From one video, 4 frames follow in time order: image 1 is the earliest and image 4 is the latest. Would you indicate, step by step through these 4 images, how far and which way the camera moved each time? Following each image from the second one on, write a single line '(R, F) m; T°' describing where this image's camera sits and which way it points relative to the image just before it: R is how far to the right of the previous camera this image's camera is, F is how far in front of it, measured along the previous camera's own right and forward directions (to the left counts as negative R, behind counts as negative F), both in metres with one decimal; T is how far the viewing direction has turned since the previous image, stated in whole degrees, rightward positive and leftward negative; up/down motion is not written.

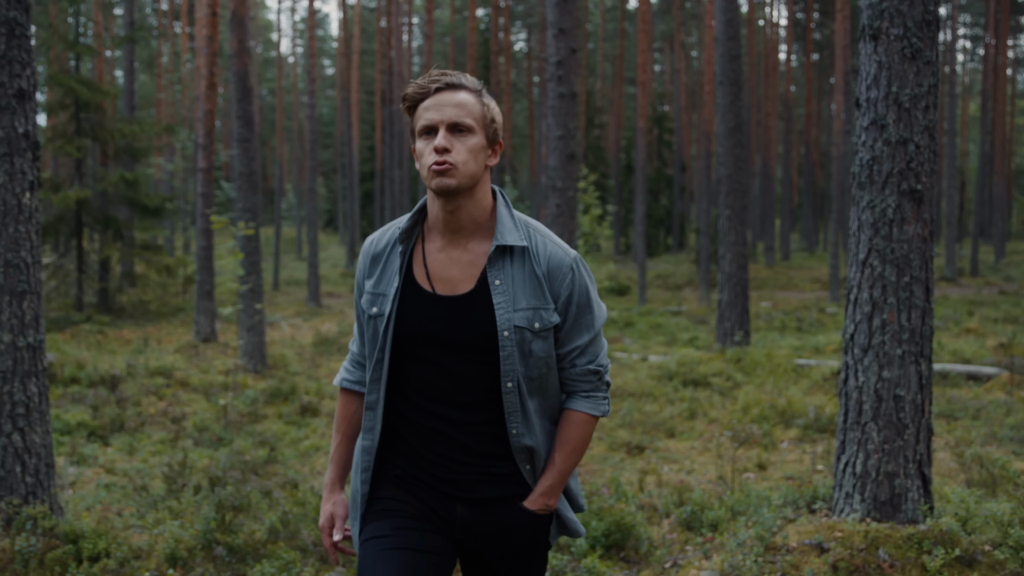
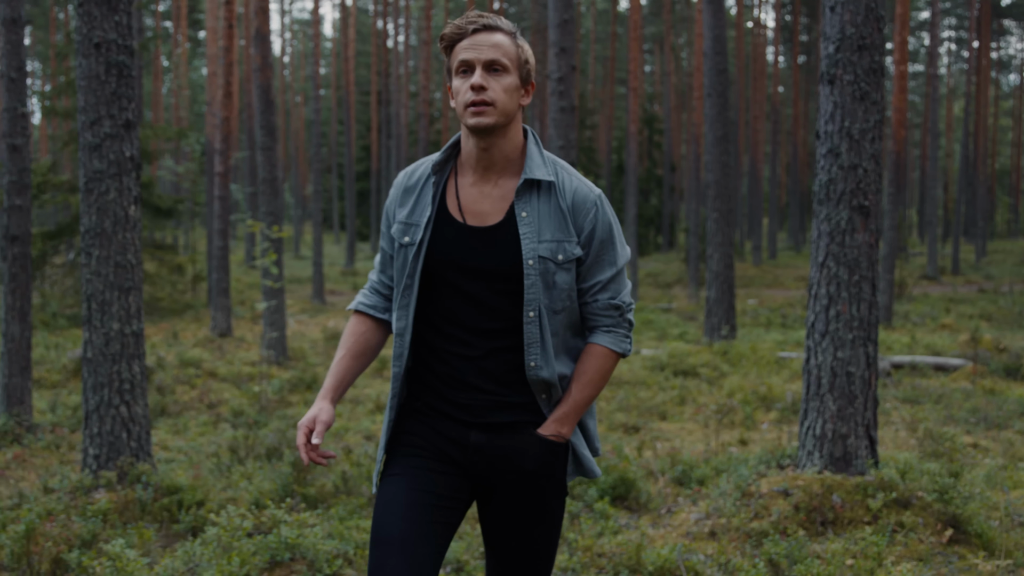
(-0.2, -1.0) m; +1°
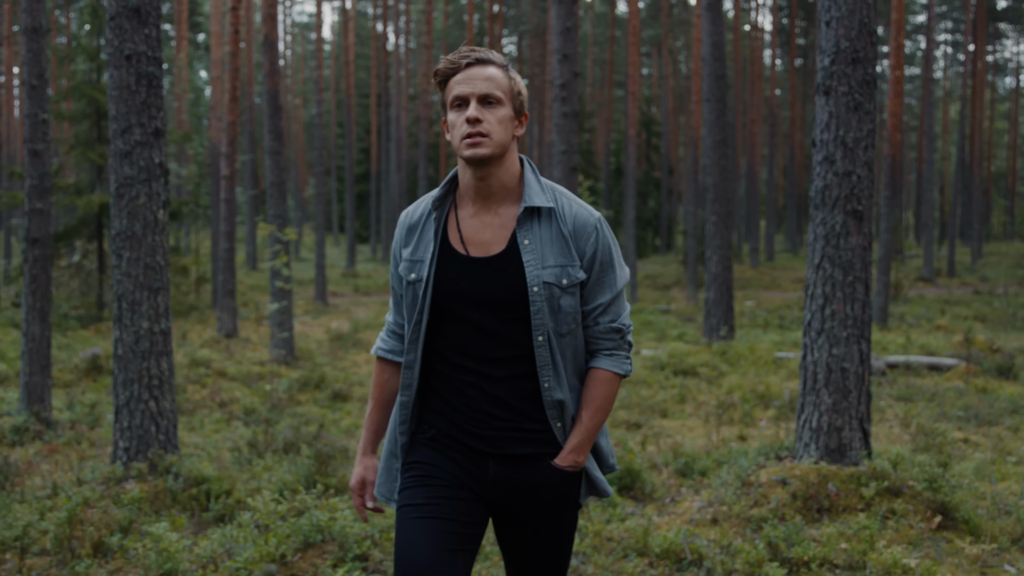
(-0.1, -0.3) m; 0°
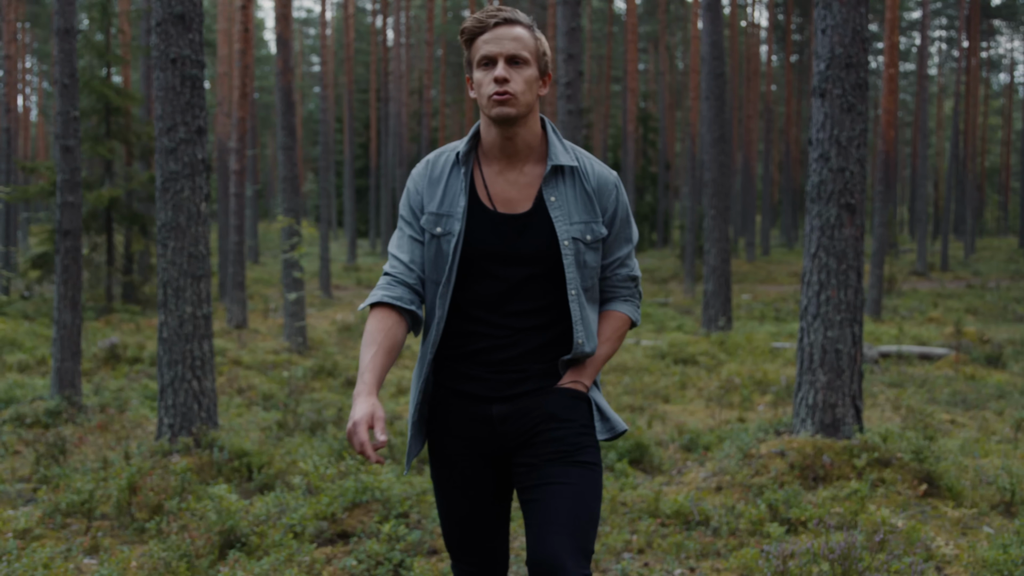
(-0.2, -0.5) m; 0°
